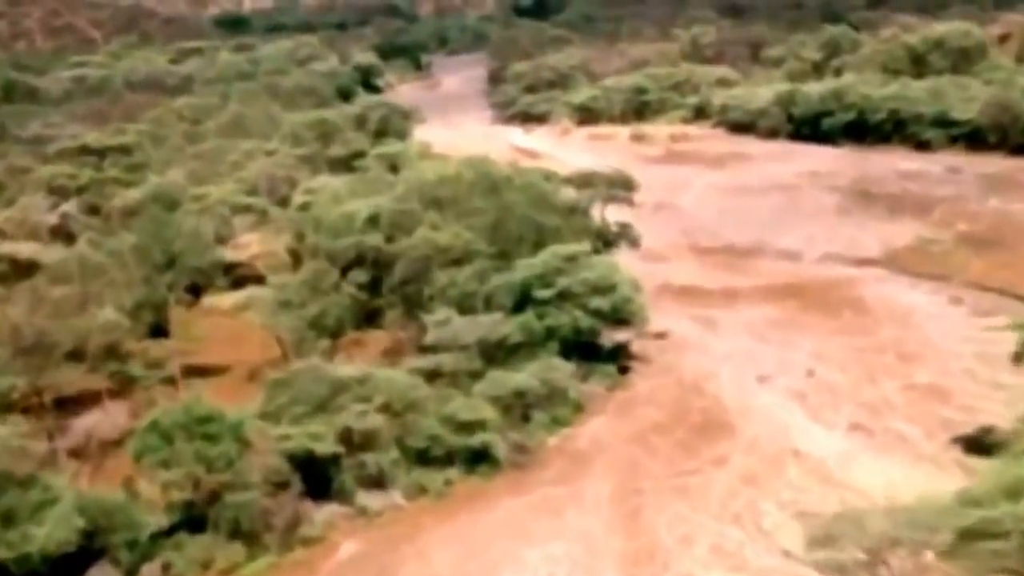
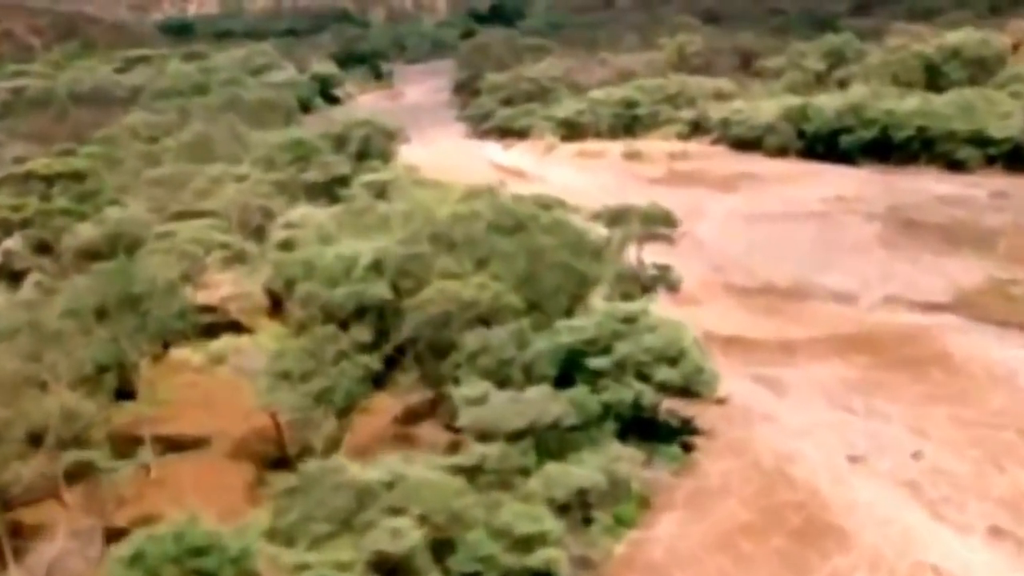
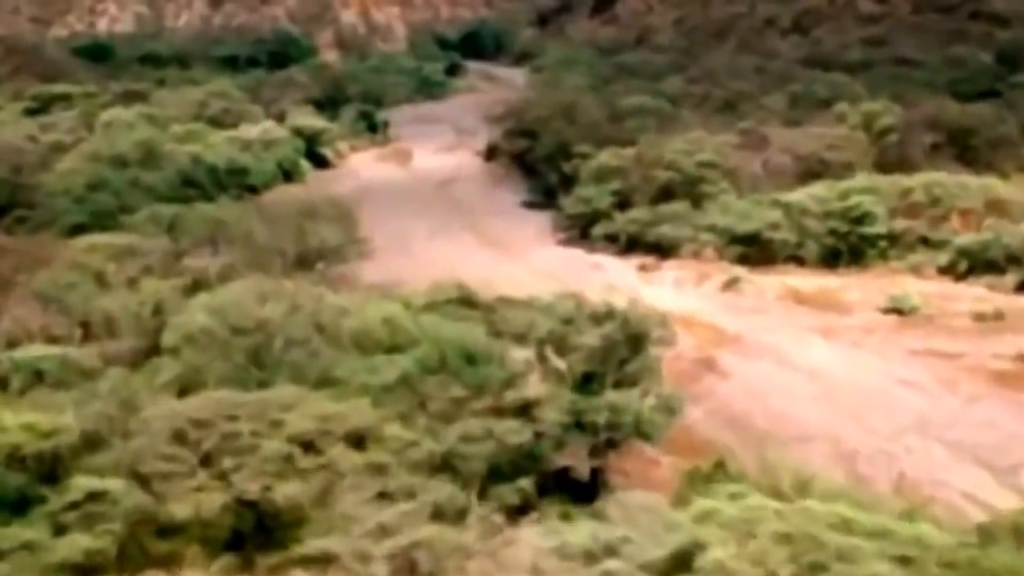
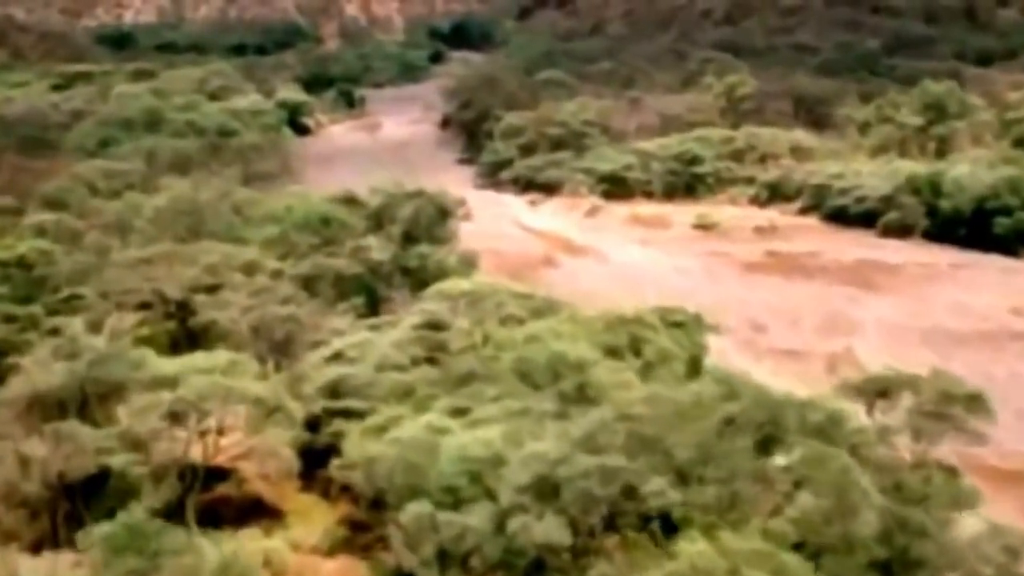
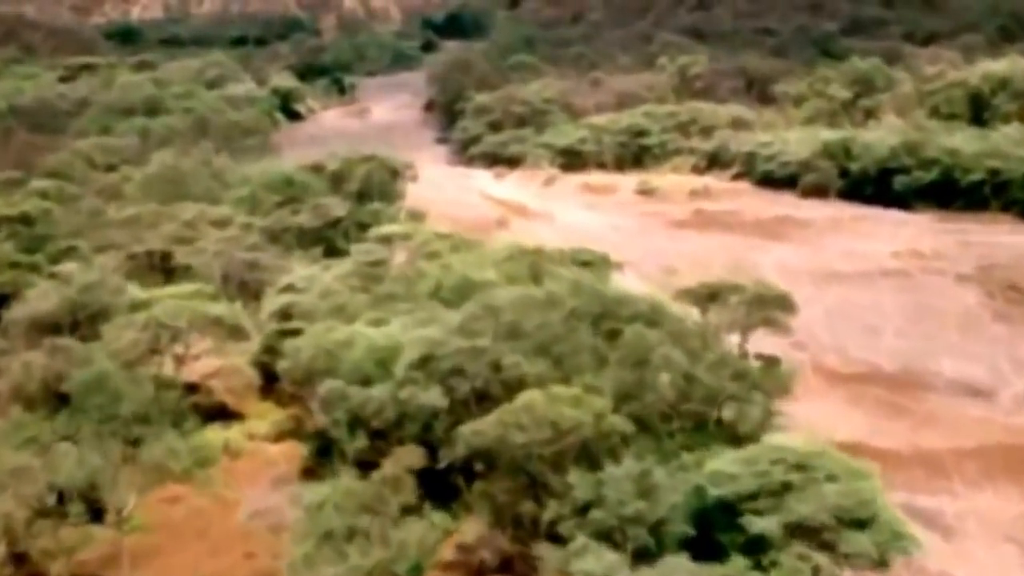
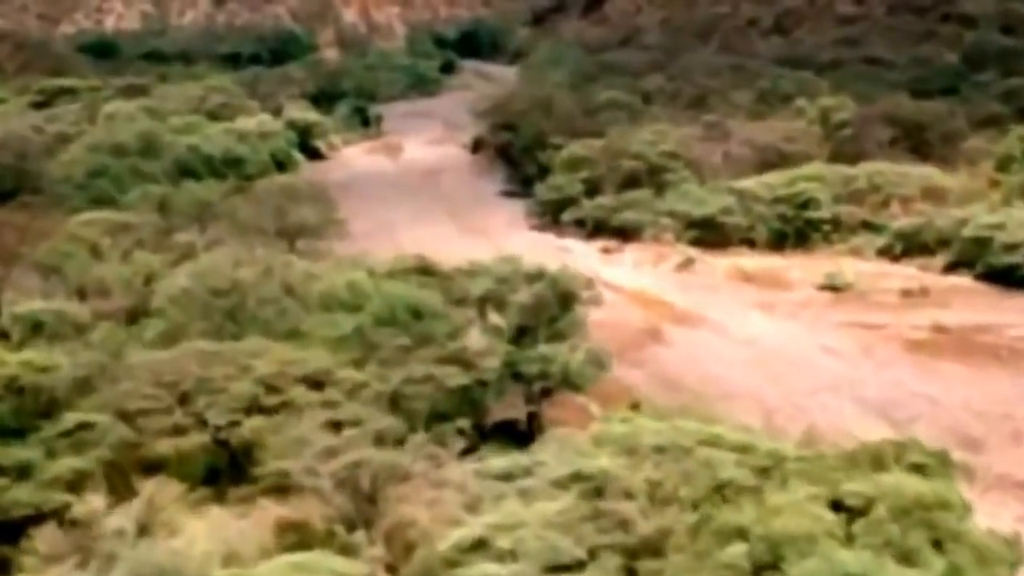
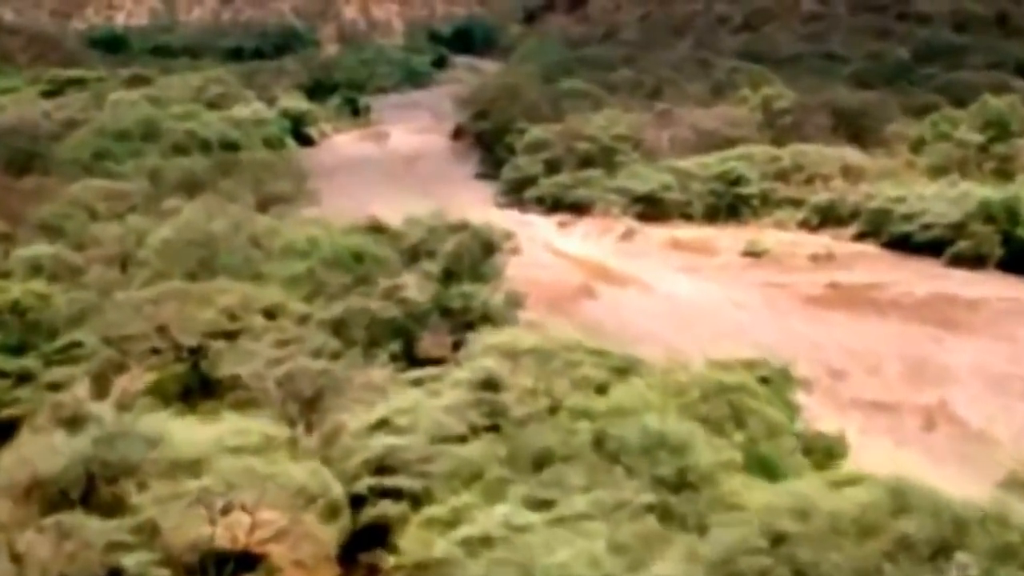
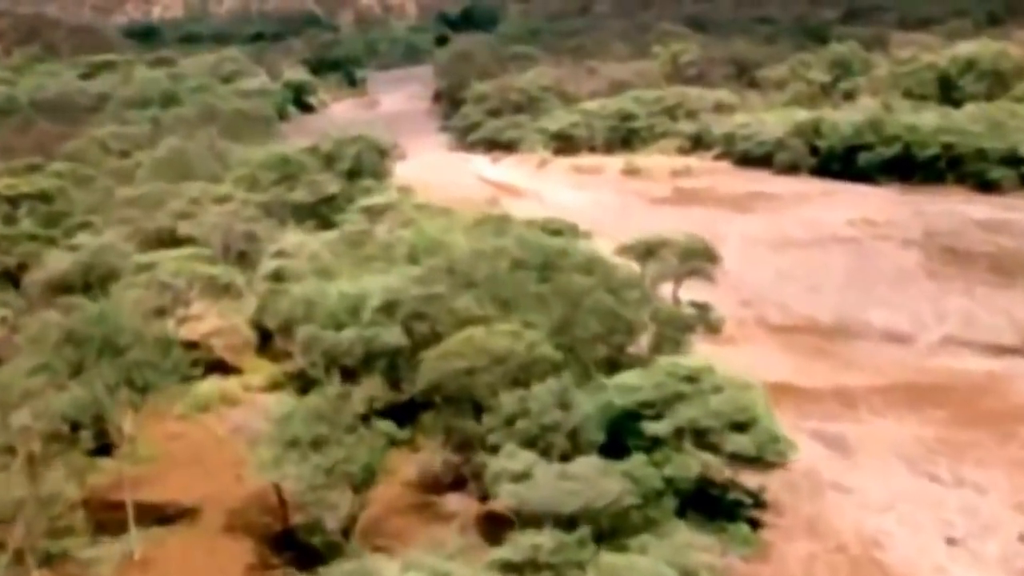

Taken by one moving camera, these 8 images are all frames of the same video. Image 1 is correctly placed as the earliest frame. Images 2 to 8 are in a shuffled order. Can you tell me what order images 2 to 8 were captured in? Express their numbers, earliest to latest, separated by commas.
2, 8, 5, 4, 7, 6, 3
